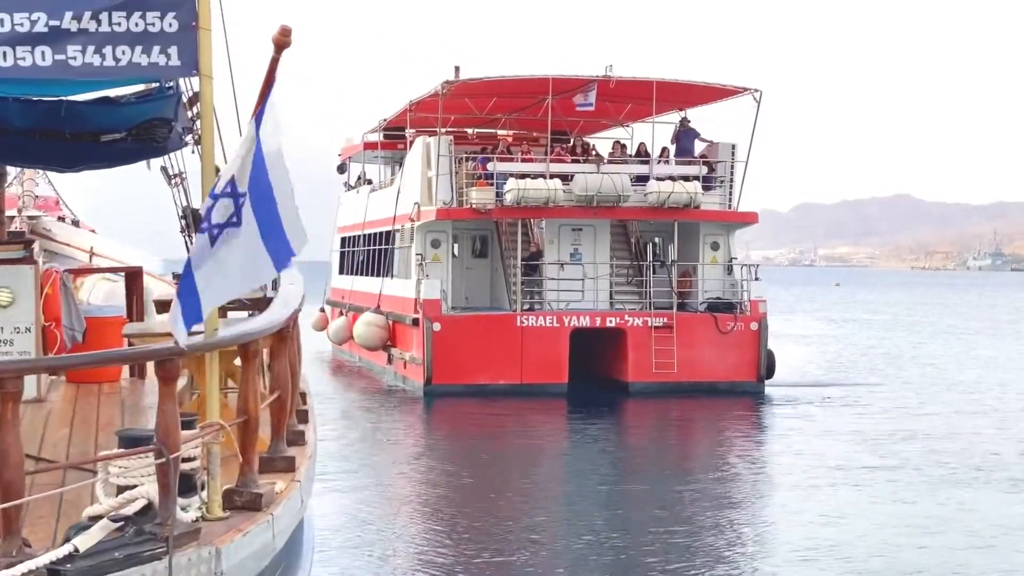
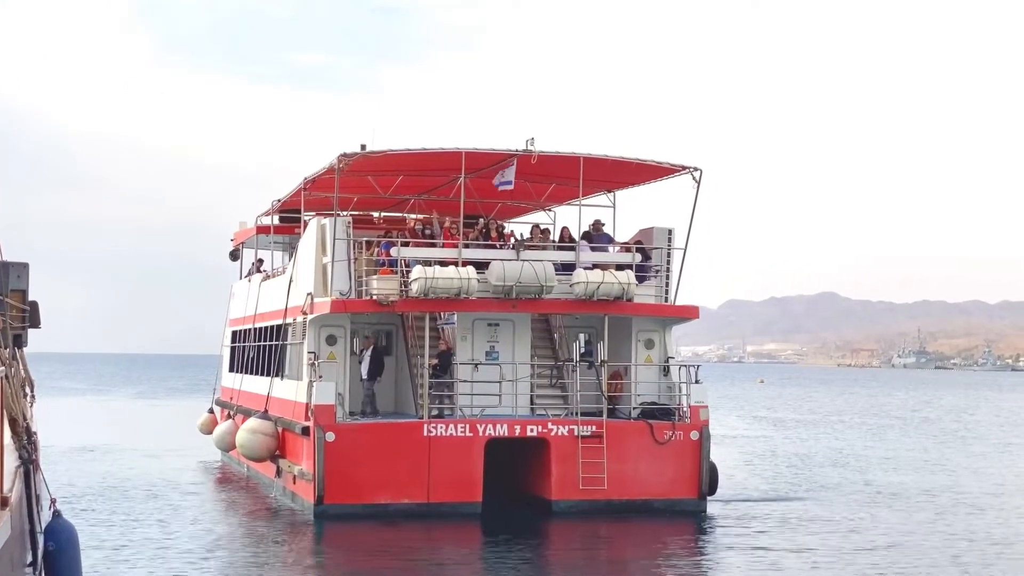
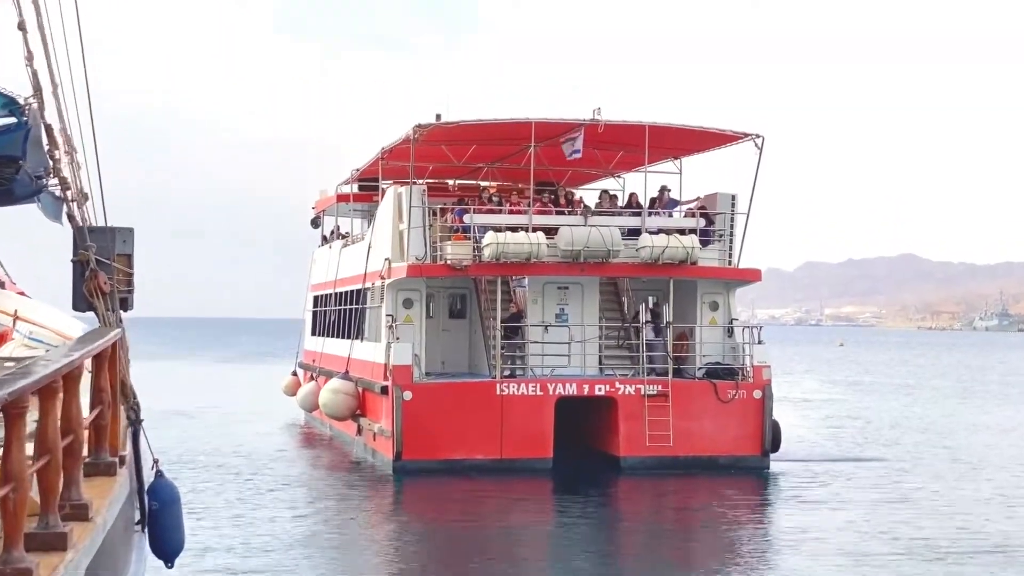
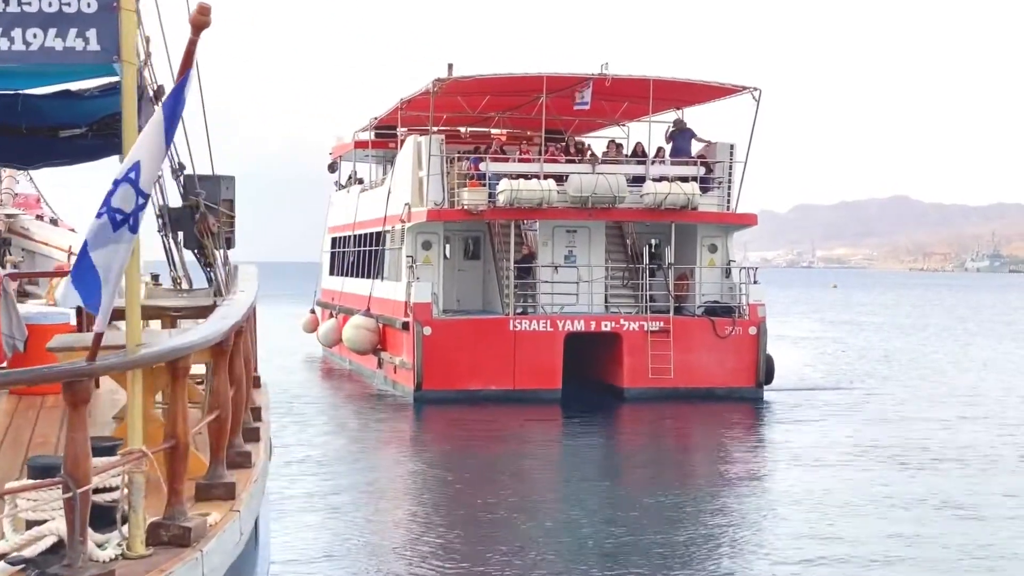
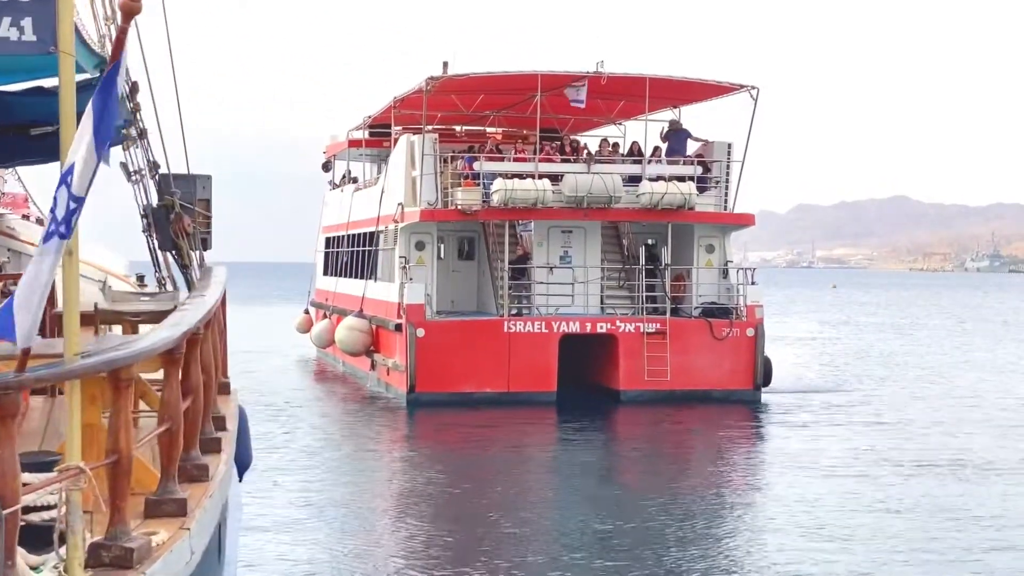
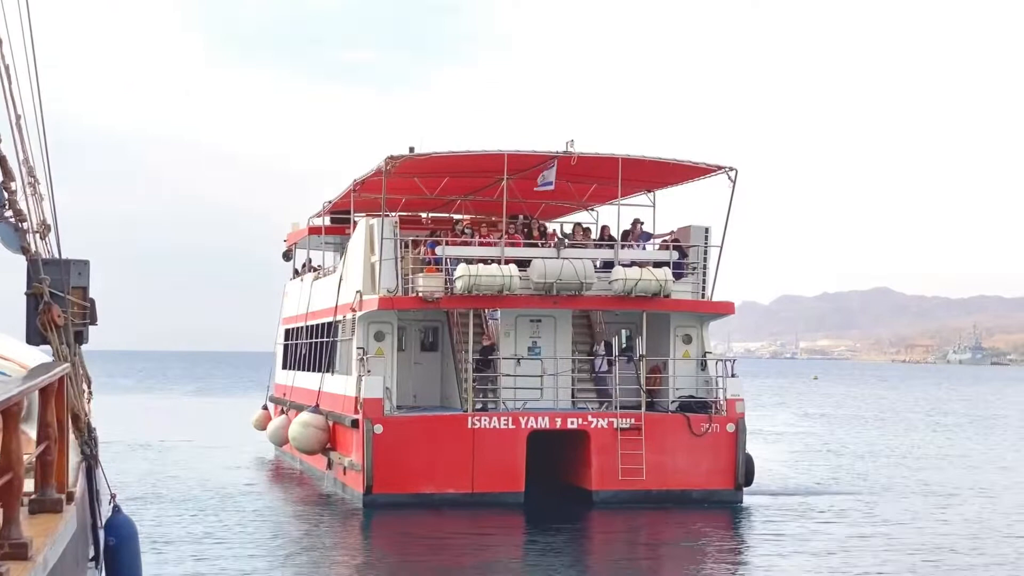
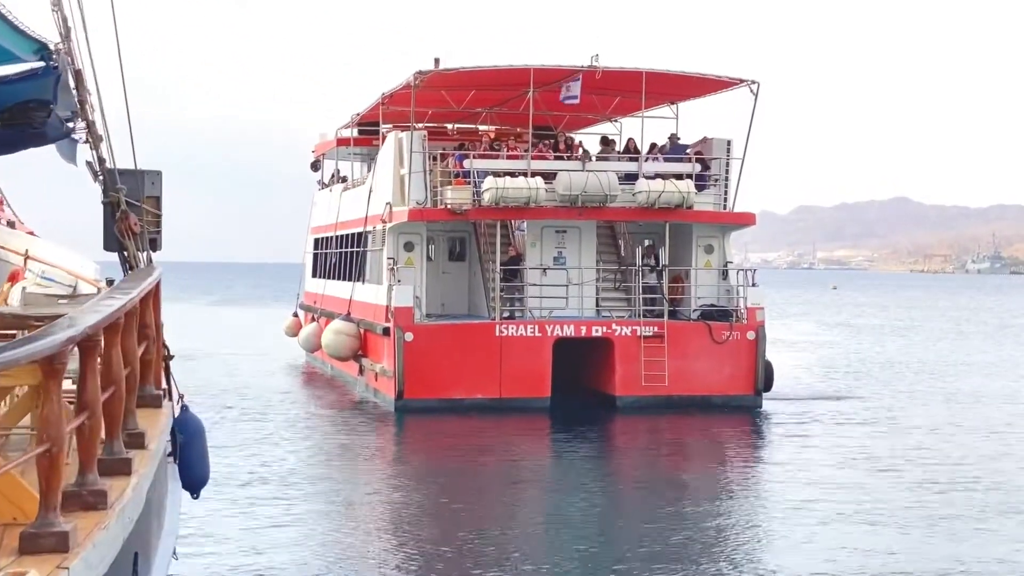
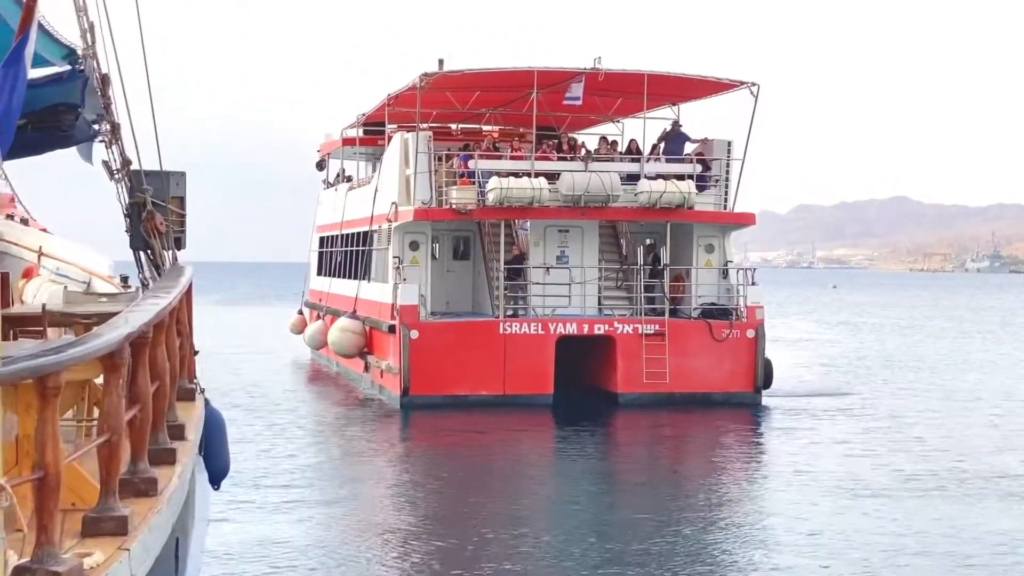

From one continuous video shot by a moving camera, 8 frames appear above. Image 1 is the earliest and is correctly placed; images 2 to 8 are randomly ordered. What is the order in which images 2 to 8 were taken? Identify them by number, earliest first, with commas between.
4, 5, 8, 7, 3, 6, 2
